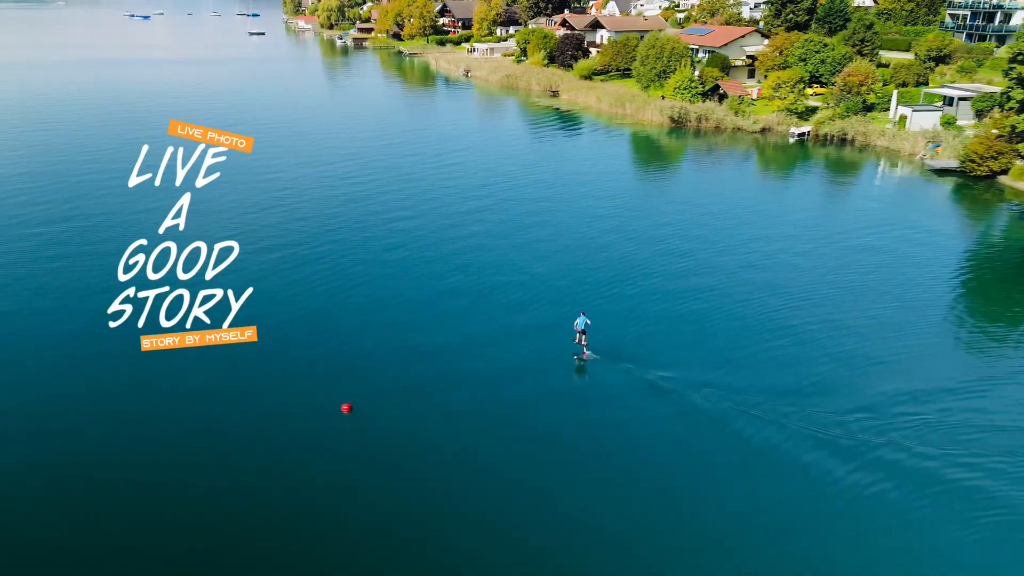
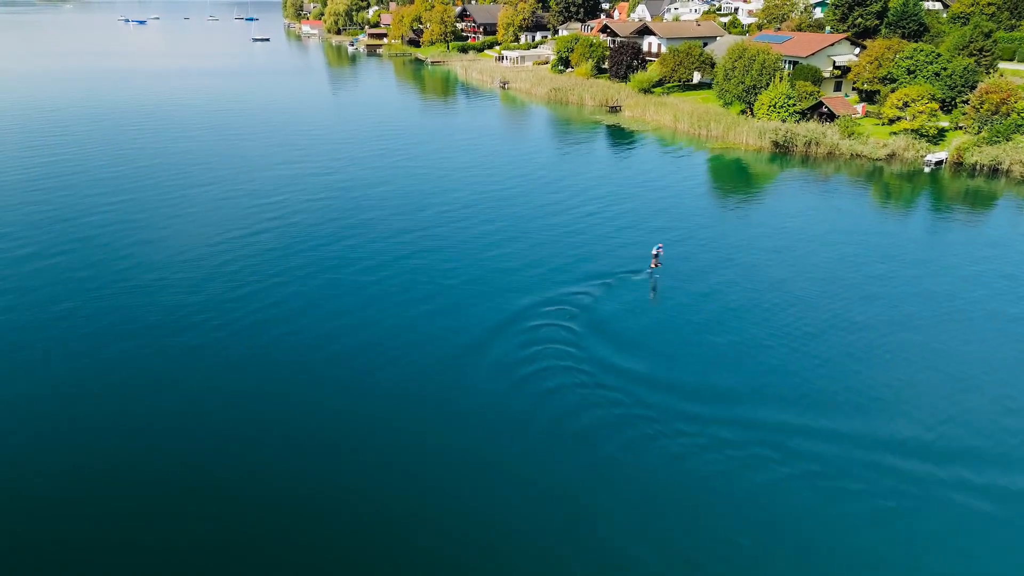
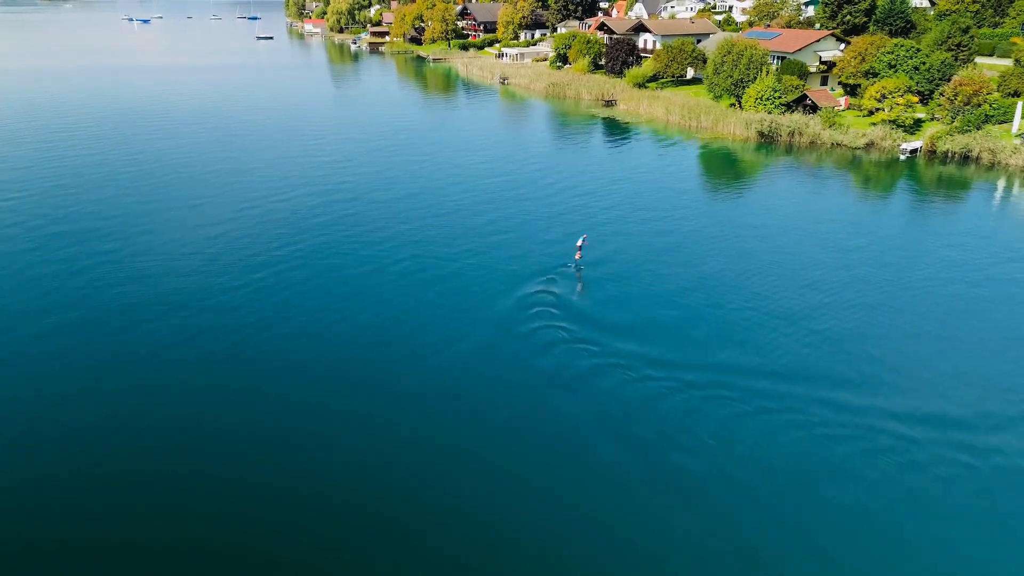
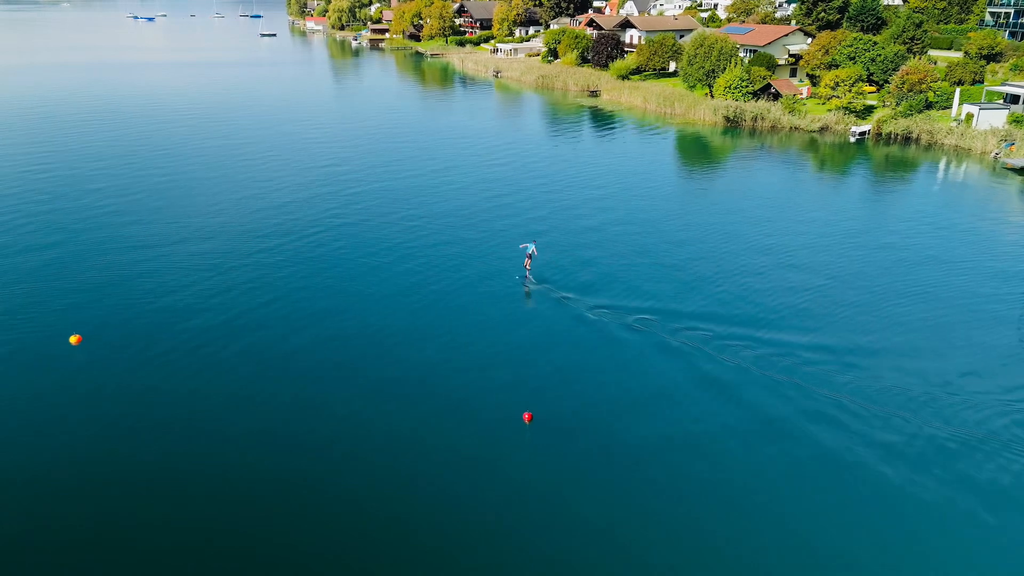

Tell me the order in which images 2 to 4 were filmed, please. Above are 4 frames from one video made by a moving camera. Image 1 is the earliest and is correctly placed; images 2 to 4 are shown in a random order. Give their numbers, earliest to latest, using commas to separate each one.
4, 3, 2
